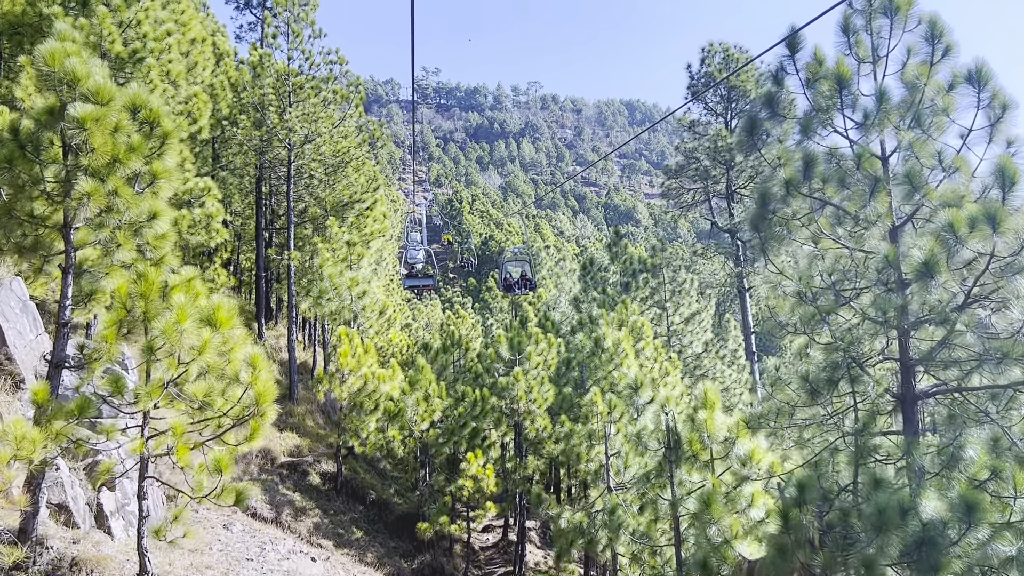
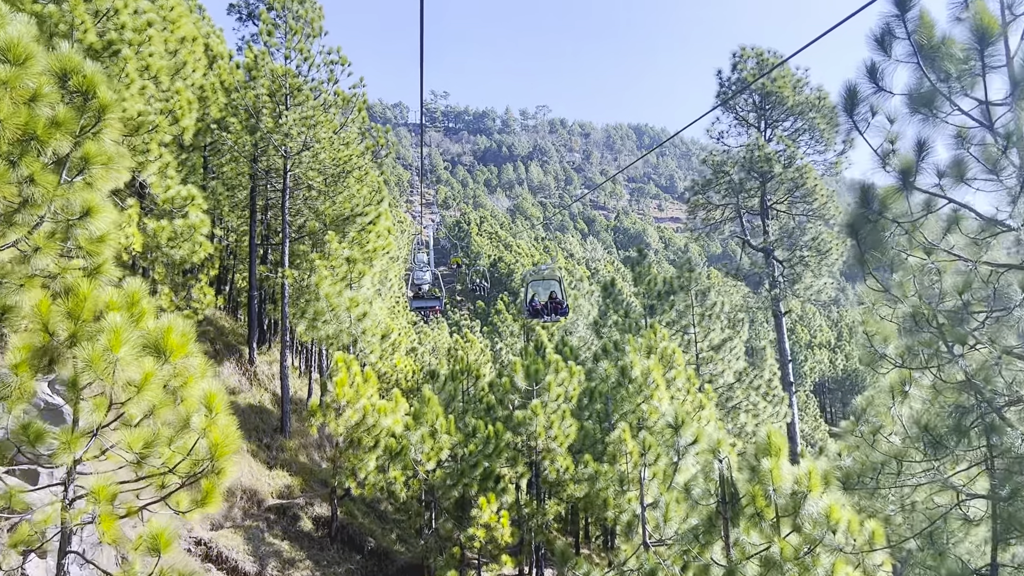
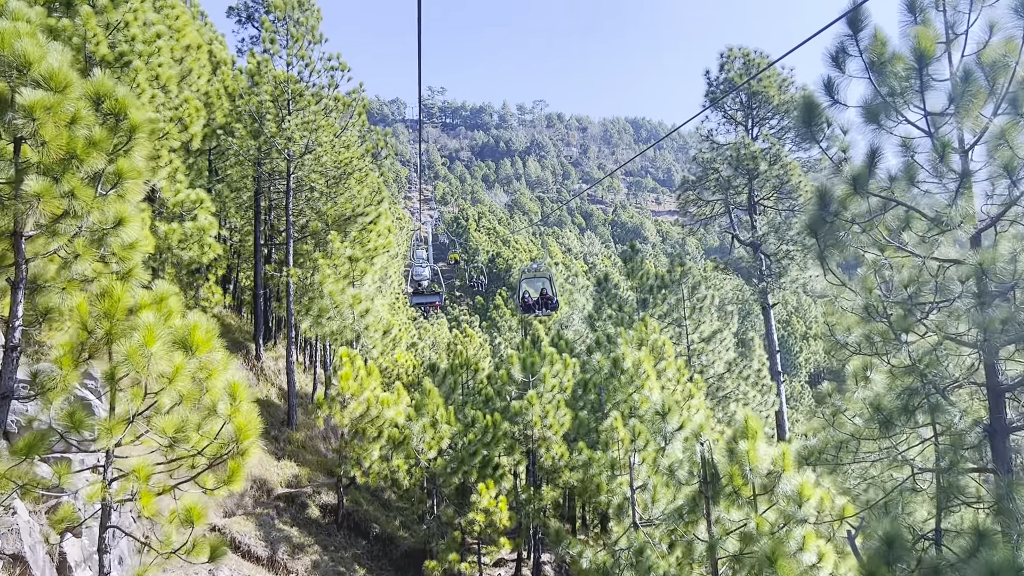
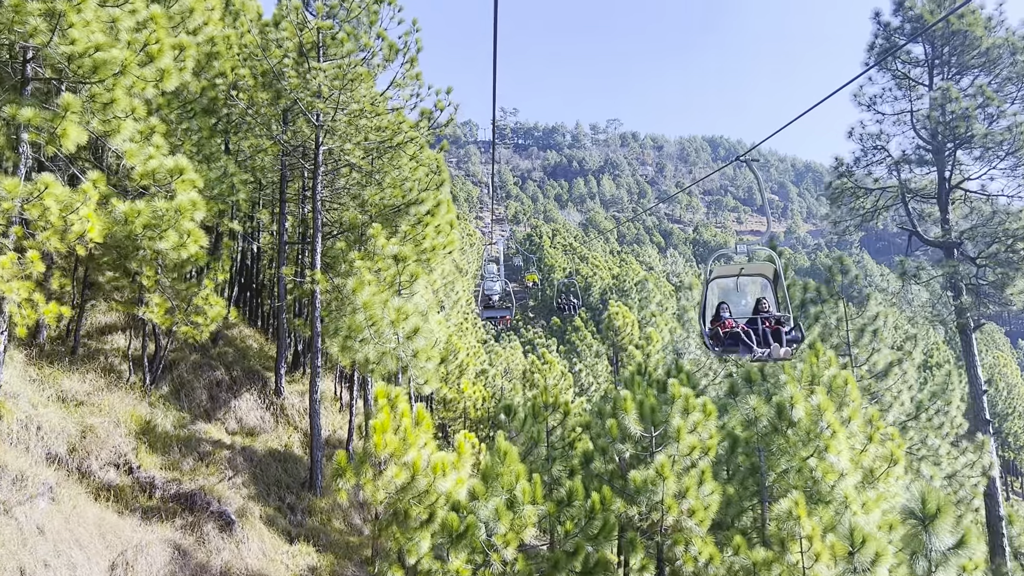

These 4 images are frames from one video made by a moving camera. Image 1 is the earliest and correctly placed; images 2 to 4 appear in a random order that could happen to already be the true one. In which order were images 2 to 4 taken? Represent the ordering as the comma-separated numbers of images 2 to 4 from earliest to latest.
3, 2, 4
